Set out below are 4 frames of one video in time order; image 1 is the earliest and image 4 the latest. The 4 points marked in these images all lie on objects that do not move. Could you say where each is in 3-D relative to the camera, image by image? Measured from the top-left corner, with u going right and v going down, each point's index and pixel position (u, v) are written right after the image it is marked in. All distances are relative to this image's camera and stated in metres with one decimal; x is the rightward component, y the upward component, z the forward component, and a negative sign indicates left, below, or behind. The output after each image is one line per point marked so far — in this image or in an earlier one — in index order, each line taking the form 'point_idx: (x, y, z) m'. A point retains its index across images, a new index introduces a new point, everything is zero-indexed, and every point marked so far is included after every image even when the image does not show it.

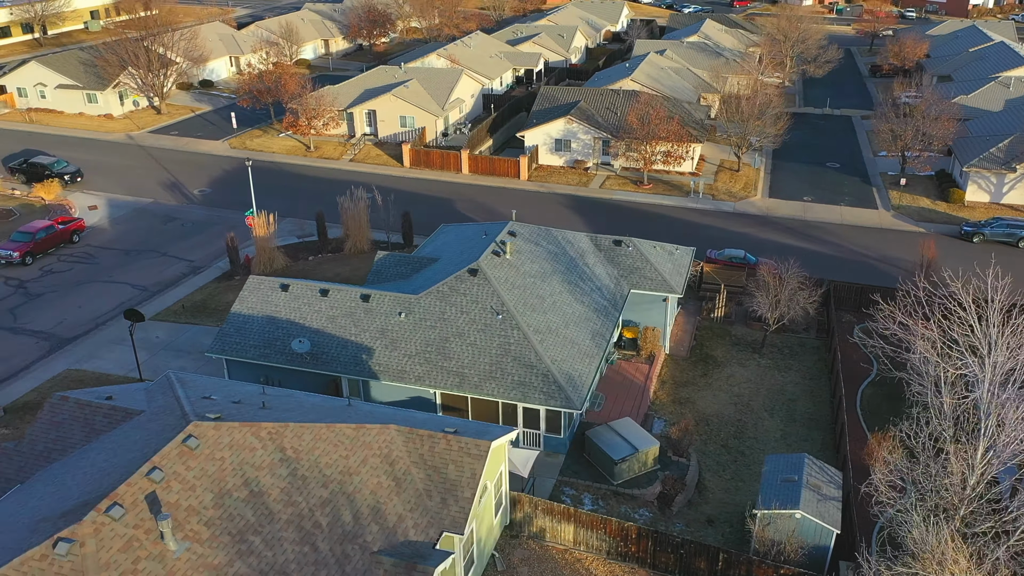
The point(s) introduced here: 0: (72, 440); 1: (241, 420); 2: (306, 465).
0: (-8.5, -2.9, +16.2) m
1: (-4.8, -2.3, +14.8) m
2: (-3.5, -3.0, +14.3) m
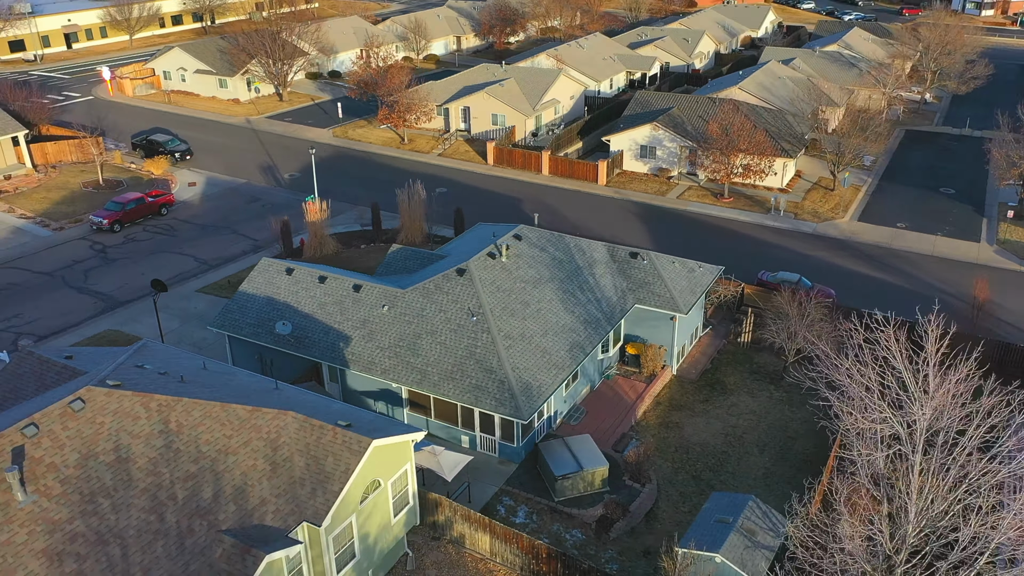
0: (-10.4, -2.2, +17.8) m
1: (-6.9, -1.9, +15.7) m
2: (-5.8, -2.7, +14.9) m
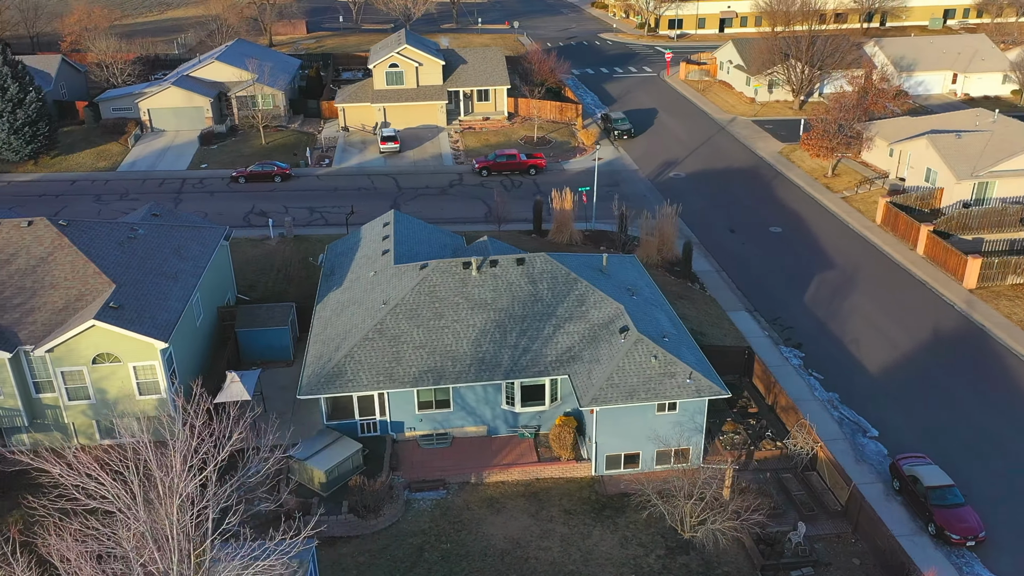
0: (-13.1, +2.2, +27.9) m
1: (-12.5, +1.5, +23.9) m
2: (-12.7, +0.5, +22.7) m
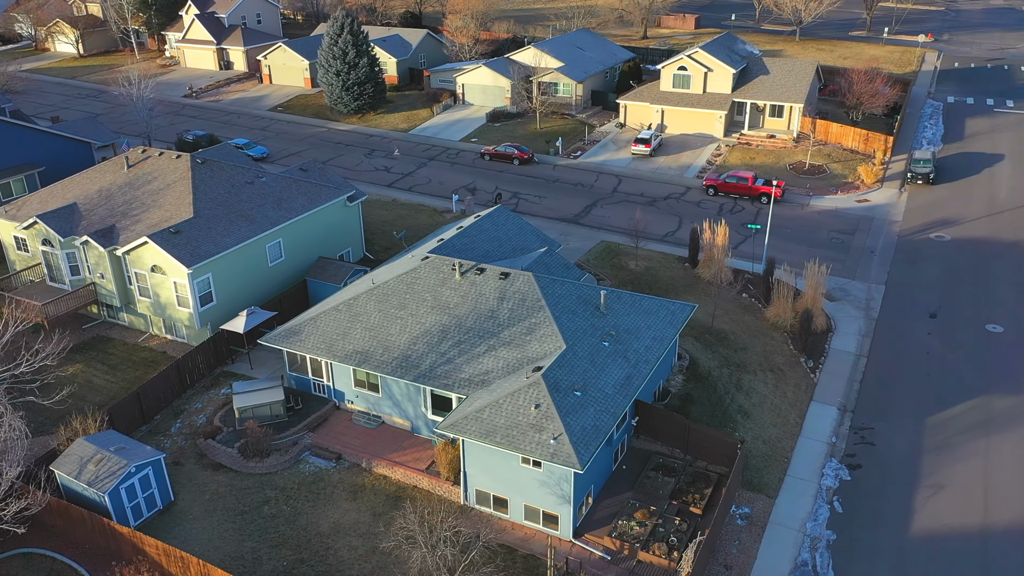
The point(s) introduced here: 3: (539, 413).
0: (-9.4, +4.7, +33.5) m
1: (-11.0, +4.2, +29.9) m
2: (-12.0, +3.3, +29.0) m
3: (+0.7, -3.0, +19.9) m
